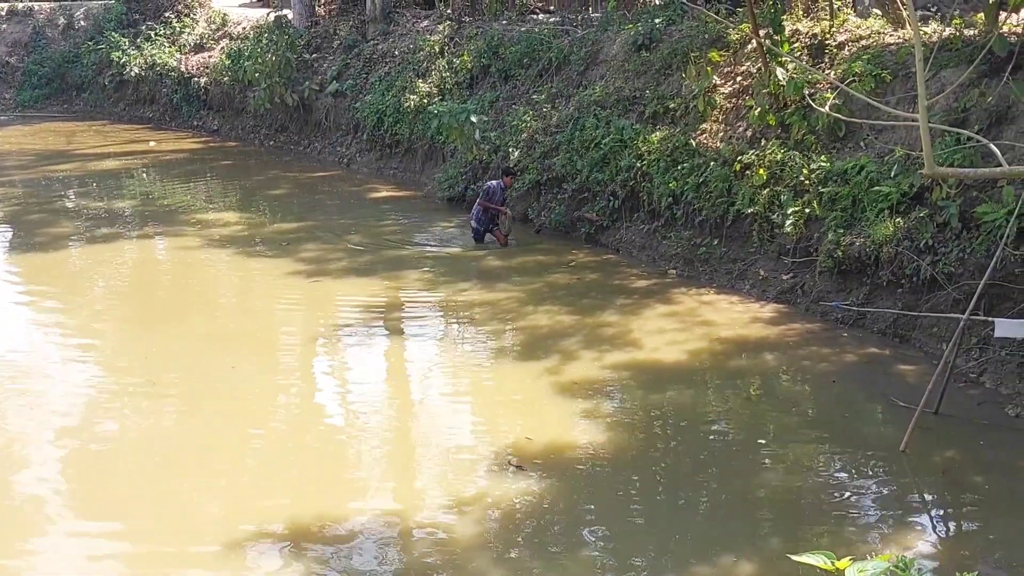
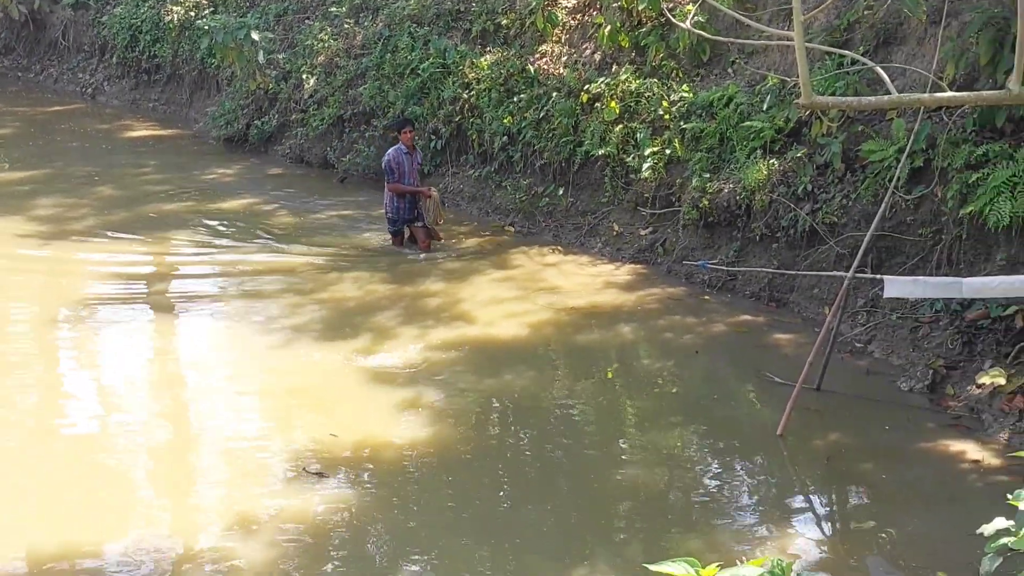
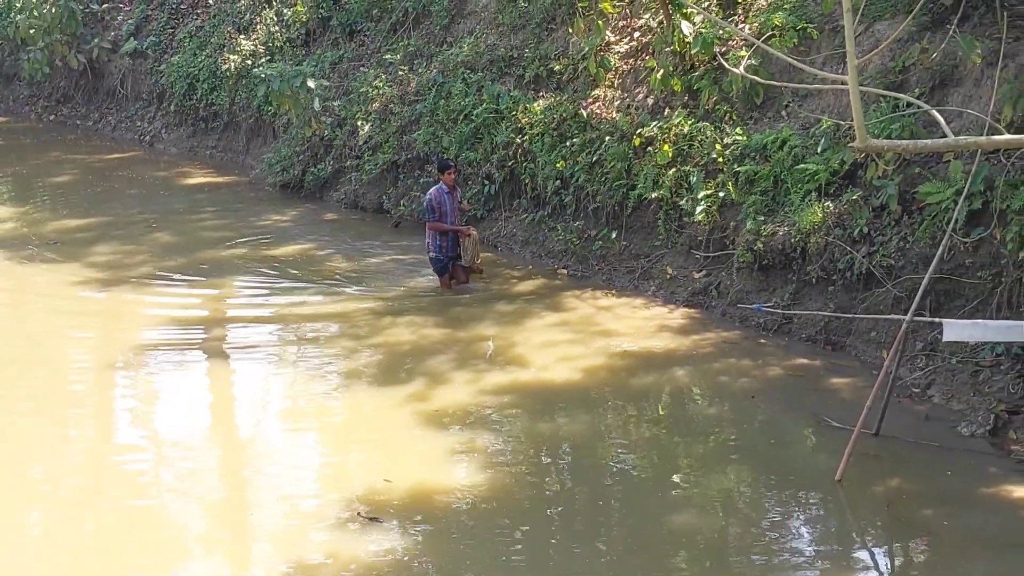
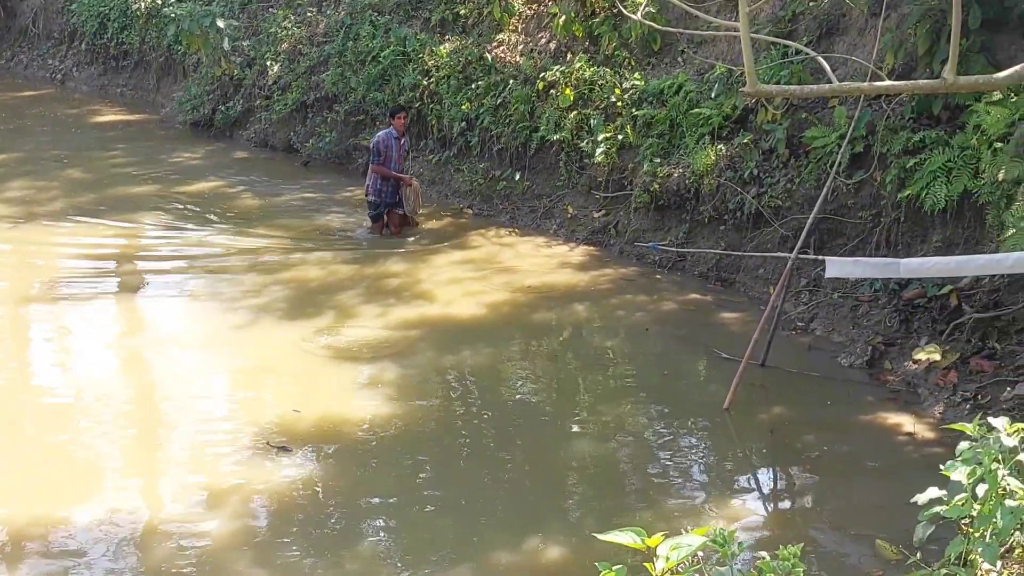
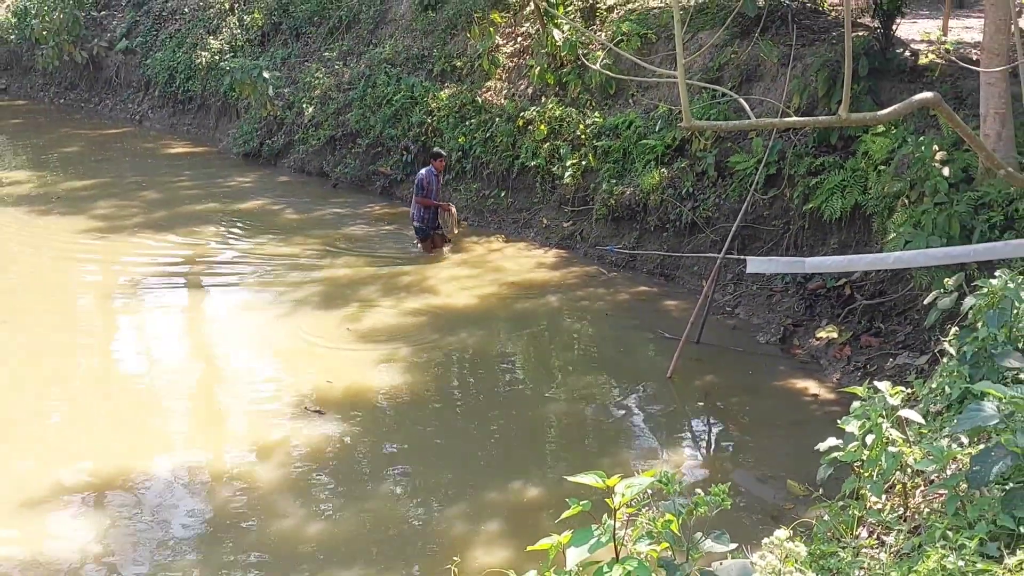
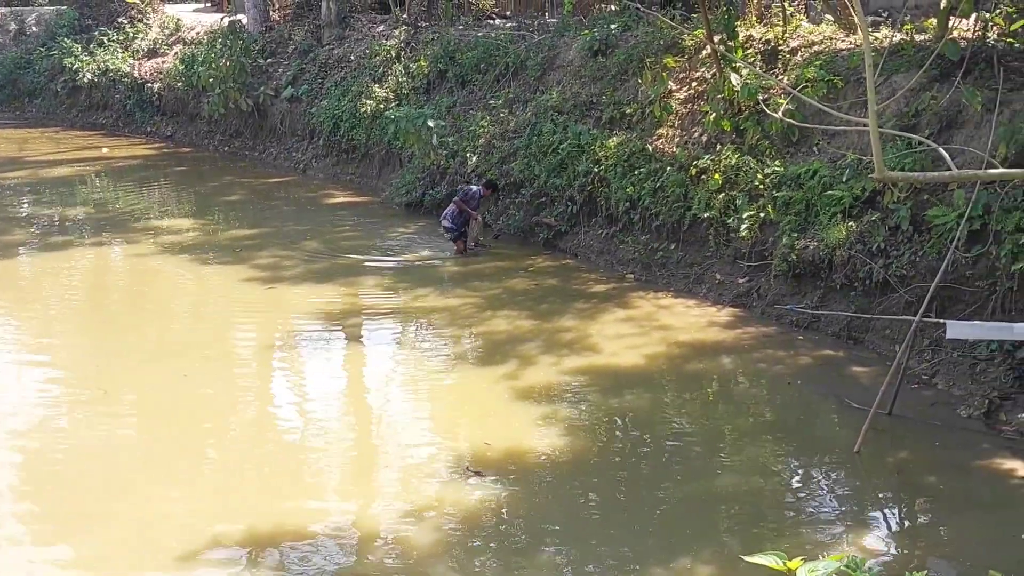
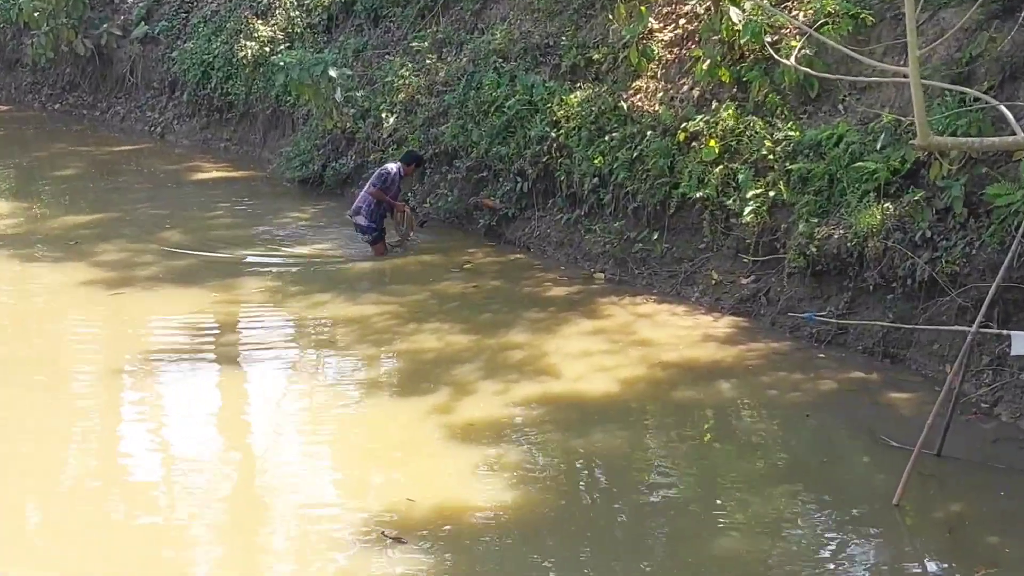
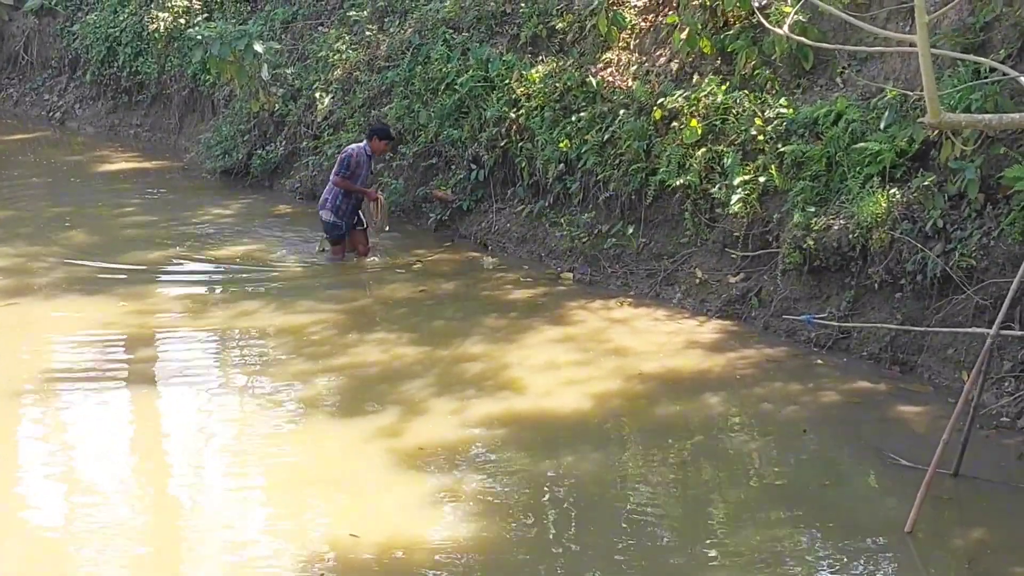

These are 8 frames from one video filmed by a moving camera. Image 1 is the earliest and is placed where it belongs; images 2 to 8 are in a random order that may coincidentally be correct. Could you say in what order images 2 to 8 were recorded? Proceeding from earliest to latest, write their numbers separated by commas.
6, 7, 8, 3, 2, 4, 5
